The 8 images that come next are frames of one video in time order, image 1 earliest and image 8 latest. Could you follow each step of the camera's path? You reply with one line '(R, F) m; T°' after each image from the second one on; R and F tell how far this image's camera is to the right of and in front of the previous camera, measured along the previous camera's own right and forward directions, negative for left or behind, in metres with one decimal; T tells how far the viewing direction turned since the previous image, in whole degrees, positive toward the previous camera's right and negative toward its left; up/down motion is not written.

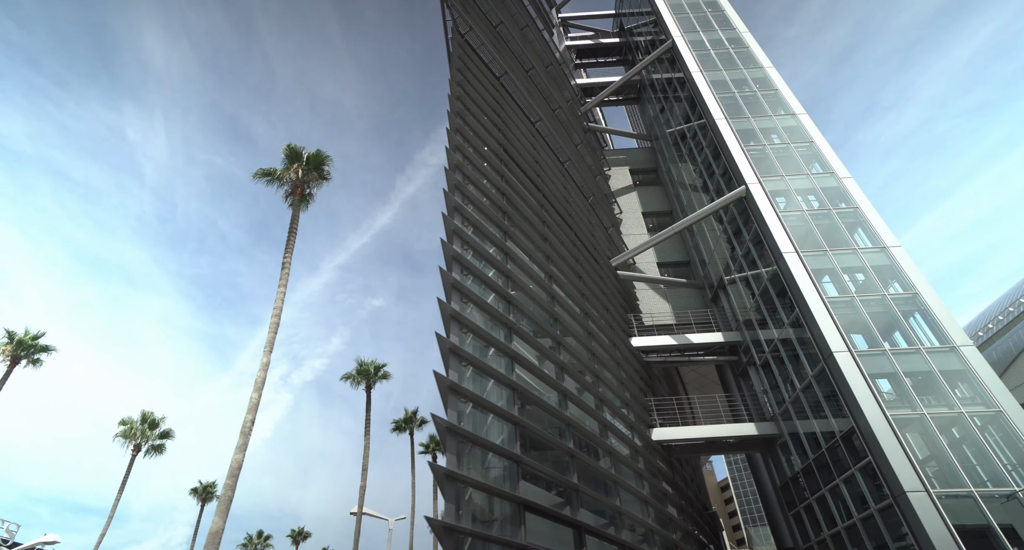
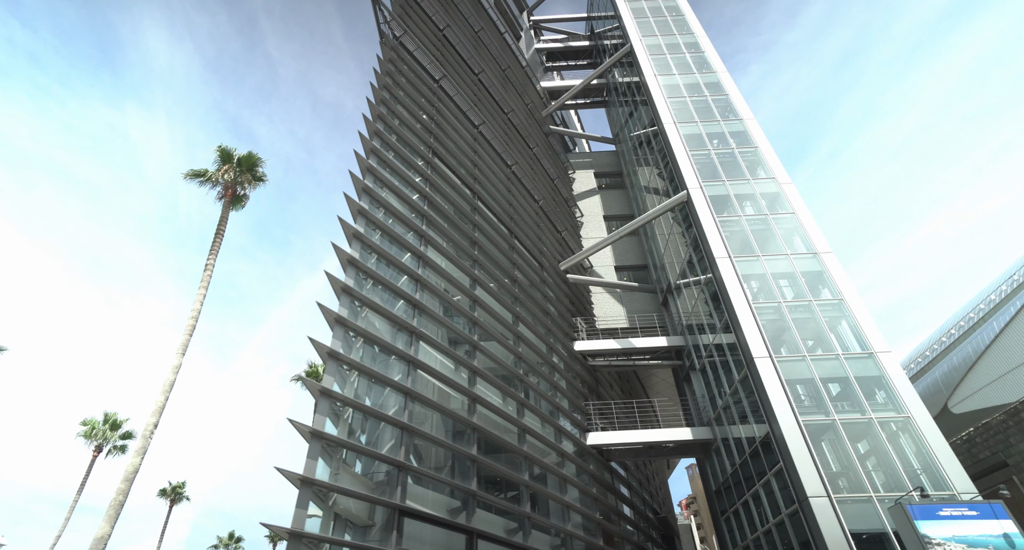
(+1.9, 0.0) m; 0°
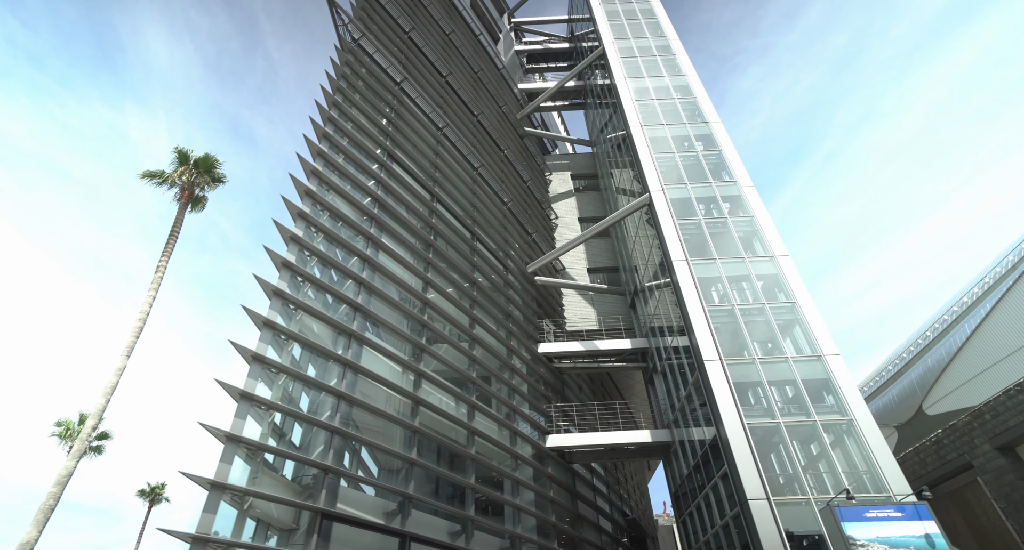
(+1.2, 0.0) m; 0°
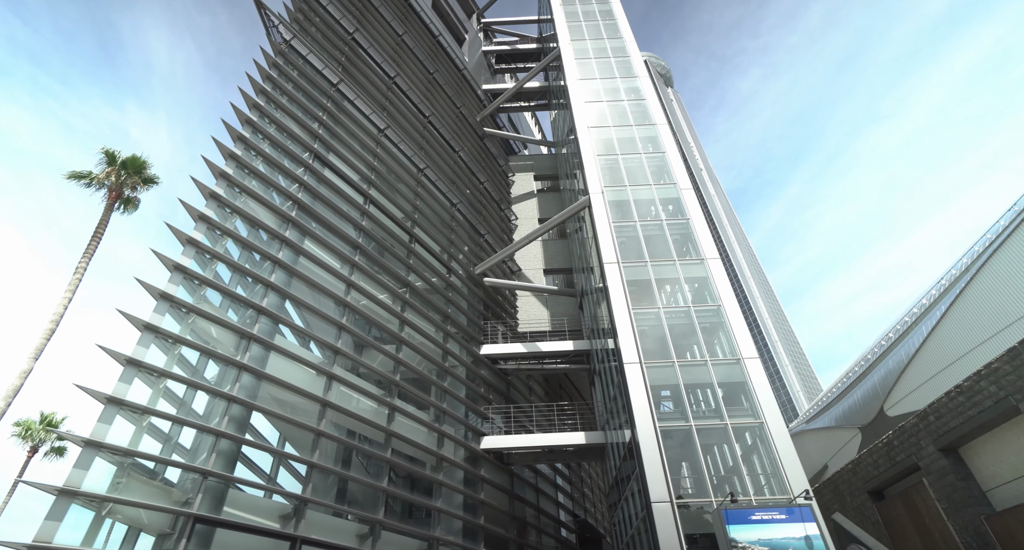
(+1.9, 0.0) m; +1°
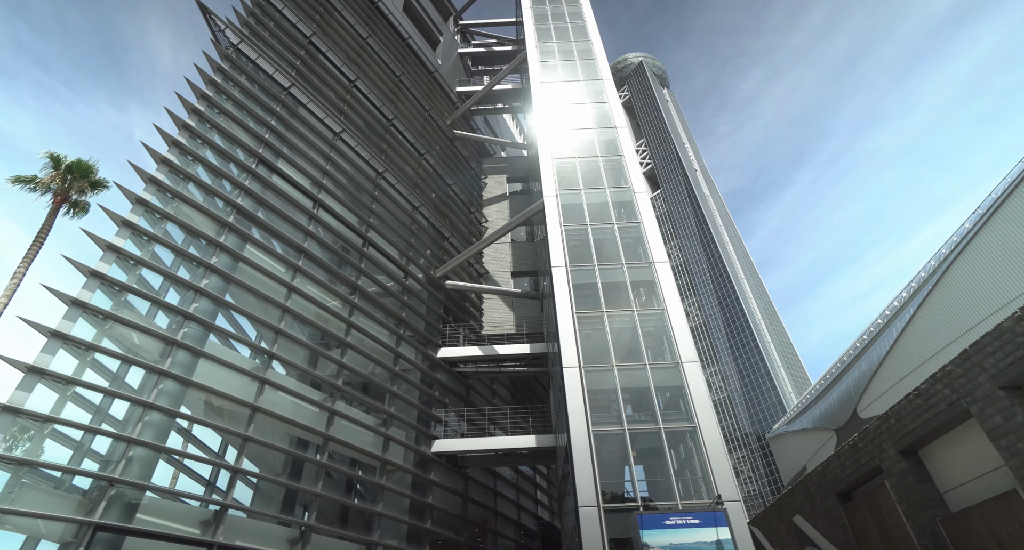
(+1.5, 0.0) m; 0°
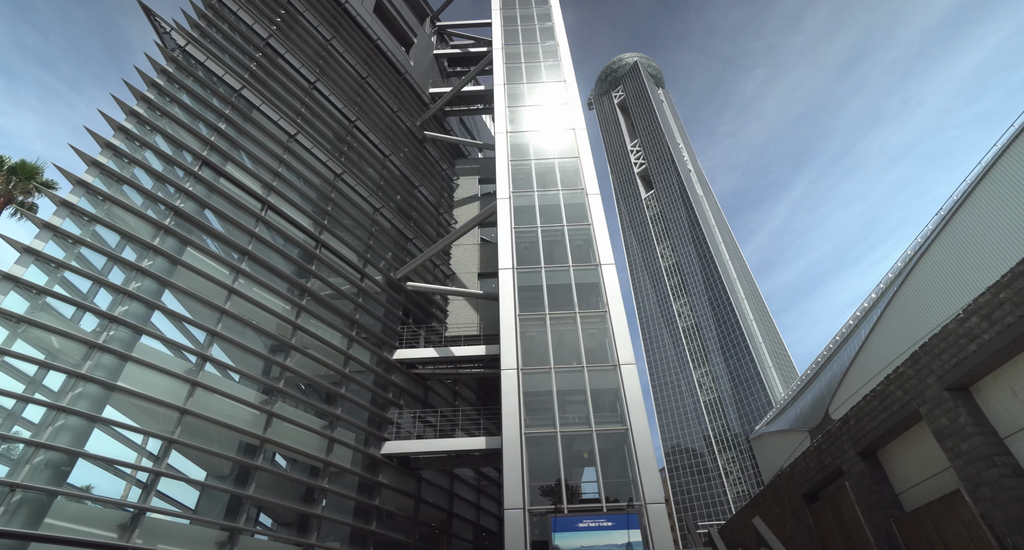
(+1.6, 0.0) m; 0°
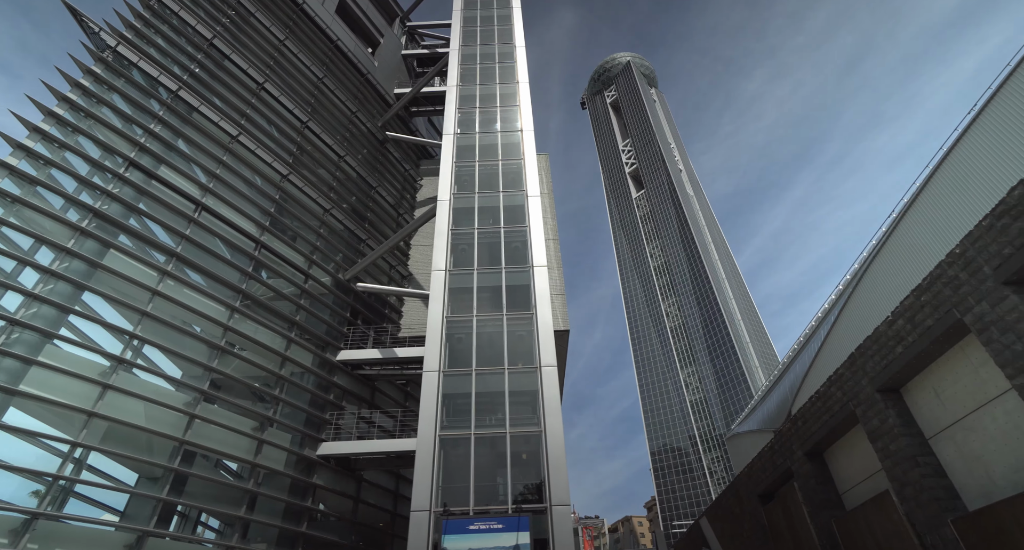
(+1.9, -0.1) m; 0°
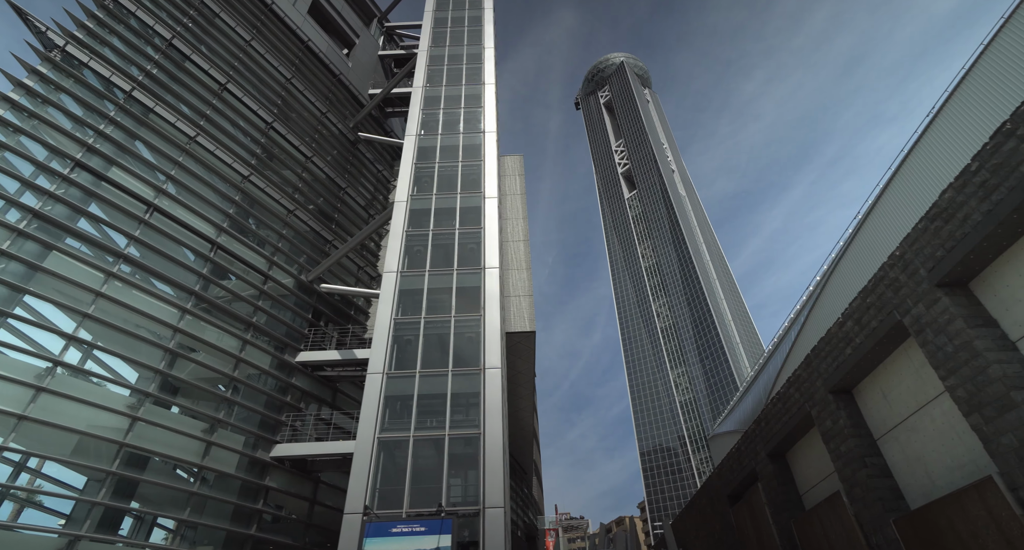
(+1.4, 0.0) m; 0°
